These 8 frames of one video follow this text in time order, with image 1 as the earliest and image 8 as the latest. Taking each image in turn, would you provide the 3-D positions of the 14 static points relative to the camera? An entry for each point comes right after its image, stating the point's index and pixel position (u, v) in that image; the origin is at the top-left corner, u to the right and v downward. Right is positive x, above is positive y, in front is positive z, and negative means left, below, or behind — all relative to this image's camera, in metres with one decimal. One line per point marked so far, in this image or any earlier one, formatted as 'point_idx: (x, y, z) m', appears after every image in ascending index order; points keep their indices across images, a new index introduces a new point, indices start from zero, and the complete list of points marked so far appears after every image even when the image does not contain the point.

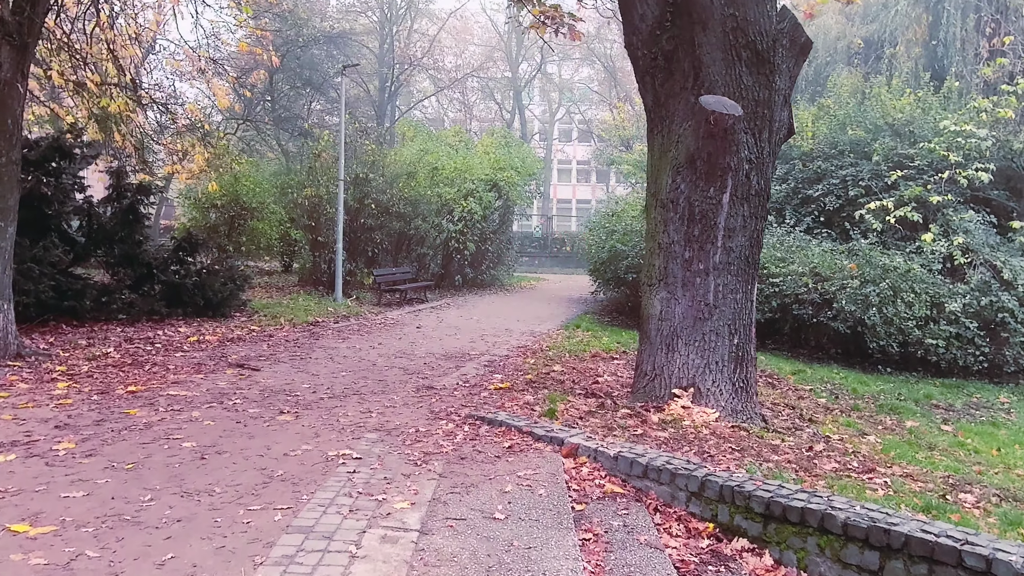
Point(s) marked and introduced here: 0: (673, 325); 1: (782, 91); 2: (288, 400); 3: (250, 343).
0: (+0.9, -0.2, +6.6) m
1: (+1.4, +1.1, +6.4) m
2: (-1.2, -0.6, +6.3) m
3: (-2.1, -0.4, +9.5) m
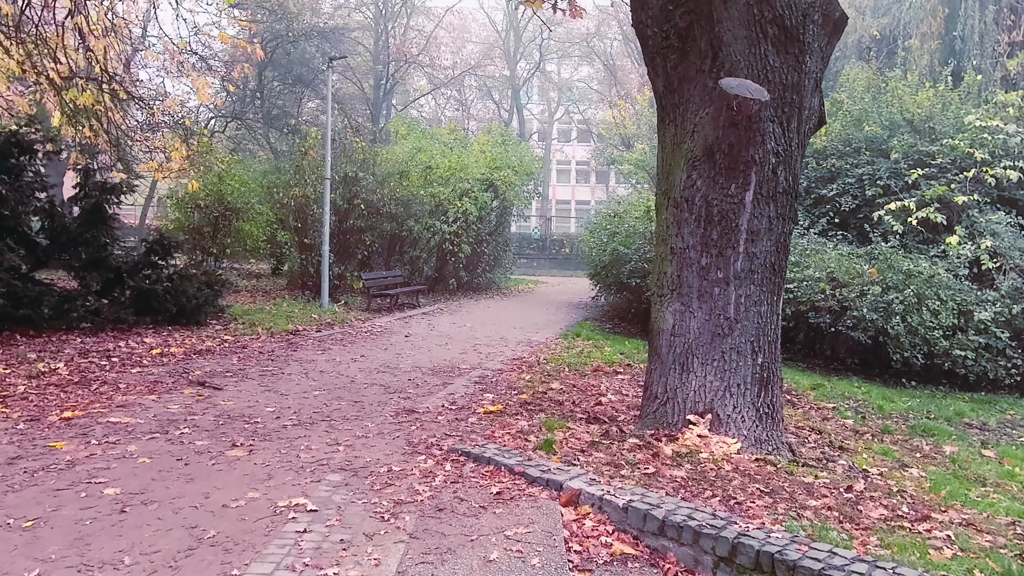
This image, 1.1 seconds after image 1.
0: (+0.8, -0.3, +5.8) m
1: (+1.4, +1.0, +5.6) m
2: (-1.2, -0.6, +5.4) m
3: (-2.1, -0.5, +8.7) m
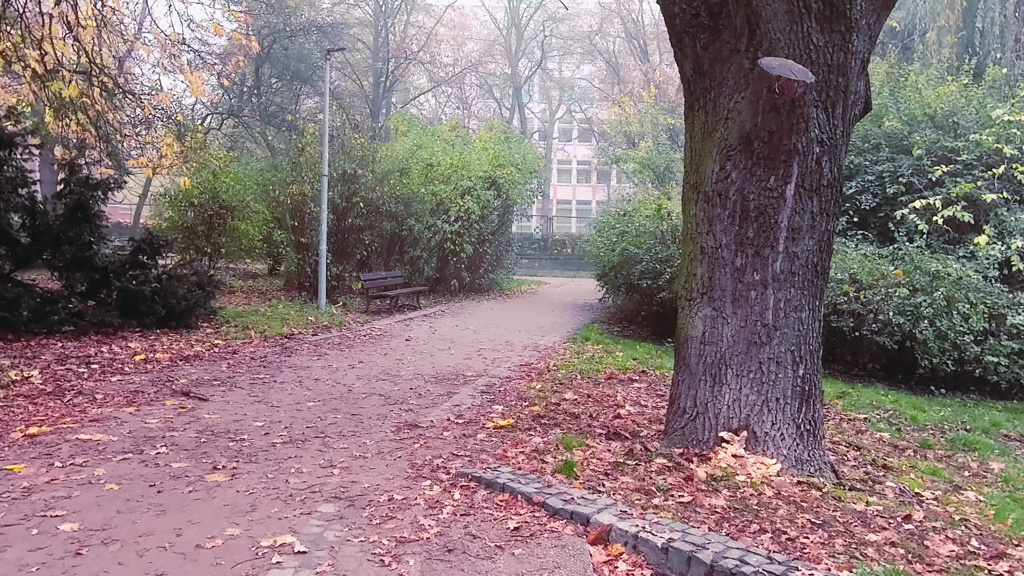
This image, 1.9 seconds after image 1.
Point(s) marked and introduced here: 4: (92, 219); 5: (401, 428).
0: (+0.9, -0.3, +5.2) m
1: (+1.5, +1.0, +5.0) m
2: (-1.2, -0.7, +4.9) m
3: (-2.1, -0.5, +8.2) m
4: (-3.7, +0.6, +10.6) m
5: (-0.5, -0.7, +5.6) m
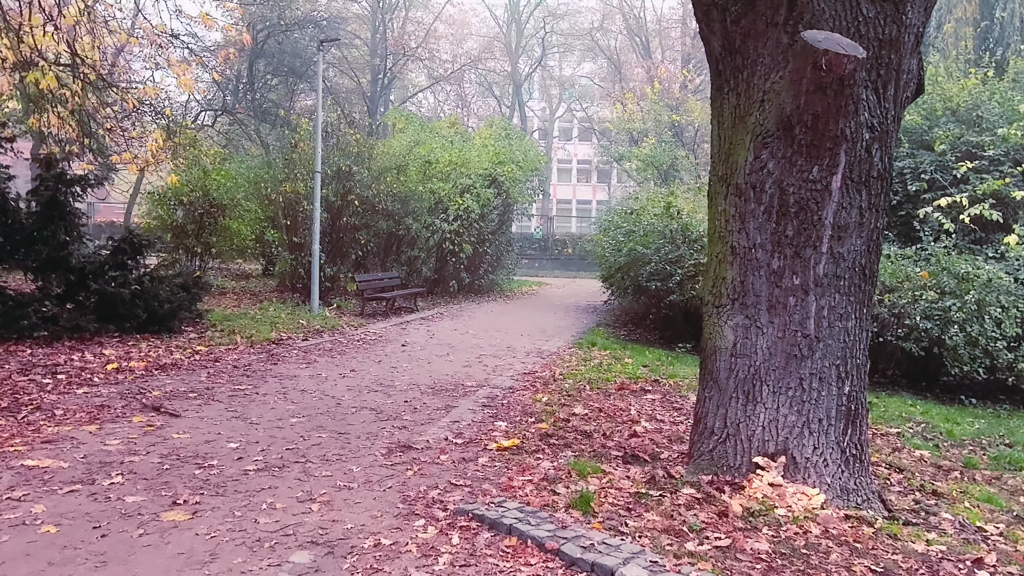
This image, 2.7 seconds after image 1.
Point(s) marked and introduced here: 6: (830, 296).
0: (+0.9, -0.3, +4.6) m
1: (+1.5, +1.0, +4.4) m
2: (-1.1, -0.7, +4.3) m
3: (-2.1, -0.5, +7.5) m
4: (-3.7, +0.6, +10.0) m
5: (-0.5, -0.7, +5.0) m
6: (+1.2, 0.0, +4.4) m
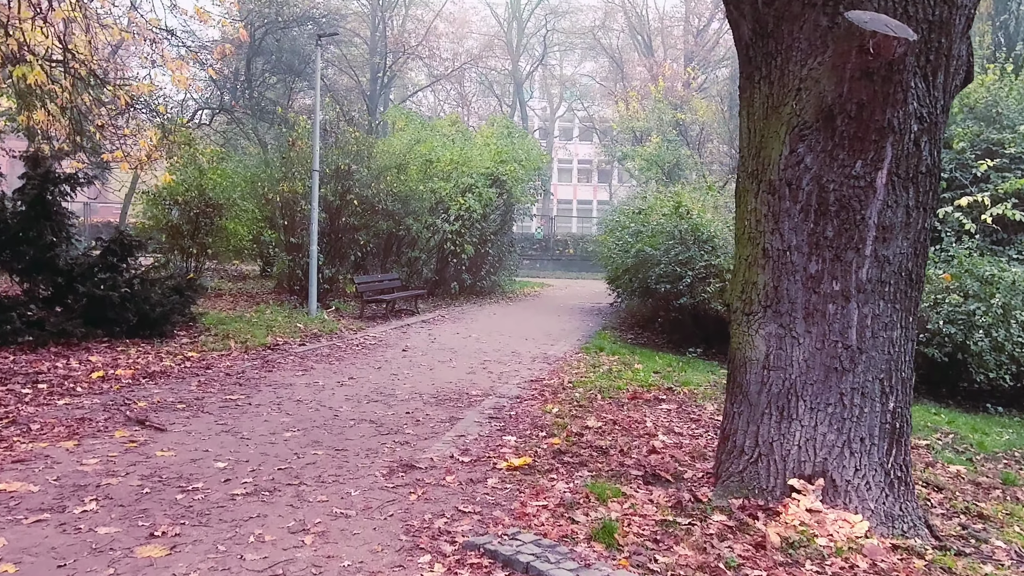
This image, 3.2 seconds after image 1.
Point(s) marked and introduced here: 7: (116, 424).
0: (+1.0, -0.3, +4.2) m
1: (+1.5, +0.9, +4.0) m
2: (-1.1, -0.7, +3.9) m
3: (-2.0, -0.6, +7.2) m
4: (-3.7, +0.6, +9.6) m
5: (-0.5, -0.7, +4.6) m
6: (+1.2, -0.1, +4.0) m
7: (-1.8, -0.6, +5.6) m
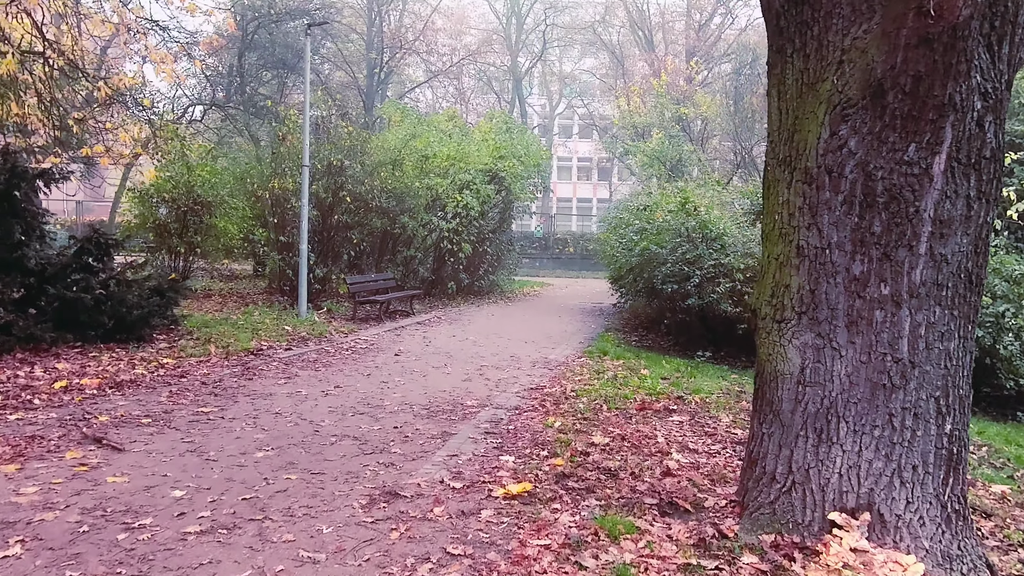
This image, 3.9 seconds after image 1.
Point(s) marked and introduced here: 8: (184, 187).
0: (+1.0, -0.3, +3.6) m
1: (+1.5, +0.9, +3.5) m
2: (-1.1, -0.7, +3.3) m
3: (-2.0, -0.6, +6.6) m
4: (-3.7, +0.6, +9.1) m
5: (-0.5, -0.7, +4.1) m
6: (+1.2, -0.1, +3.5) m
7: (-1.8, -0.6, +5.0) m
8: (-4.4, +1.4, +16.2) m
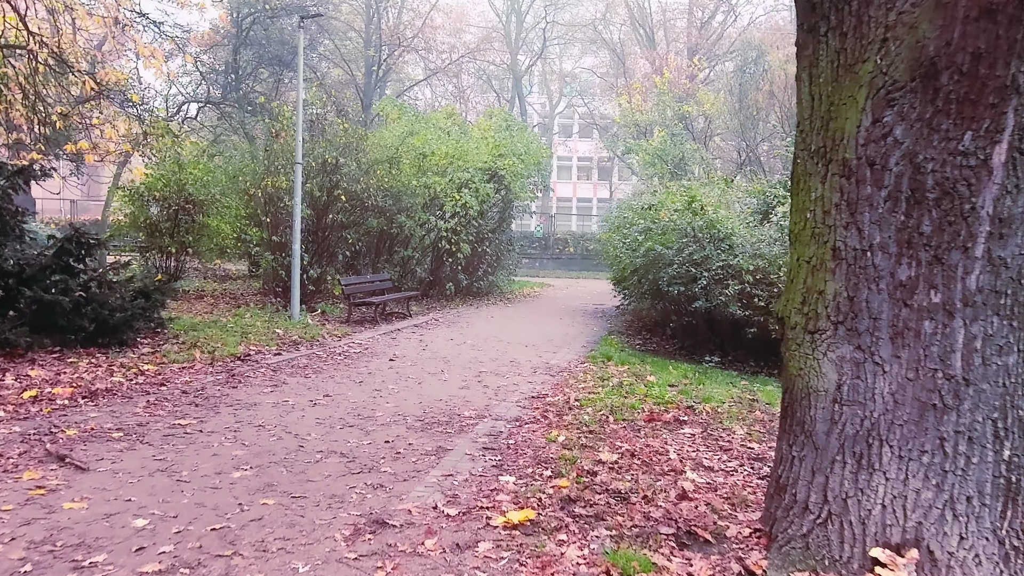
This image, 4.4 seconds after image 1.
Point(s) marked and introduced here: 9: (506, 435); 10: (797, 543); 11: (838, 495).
0: (+1.0, -0.4, +3.2) m
1: (+1.5, +0.9, +3.1) m
2: (-1.1, -0.7, +2.9) m
3: (-2.0, -0.6, +6.2) m
4: (-3.7, +0.5, +8.6) m
5: (-0.5, -0.7, +3.6) m
6: (+1.2, -0.1, +3.1) m
7: (-1.8, -0.7, +4.6) m
8: (-4.4, +1.4, +15.8) m
9: (0.0, -0.7, +5.6) m
10: (+0.8, -0.7, +3.4) m
11: (+0.9, -0.6, +3.3) m
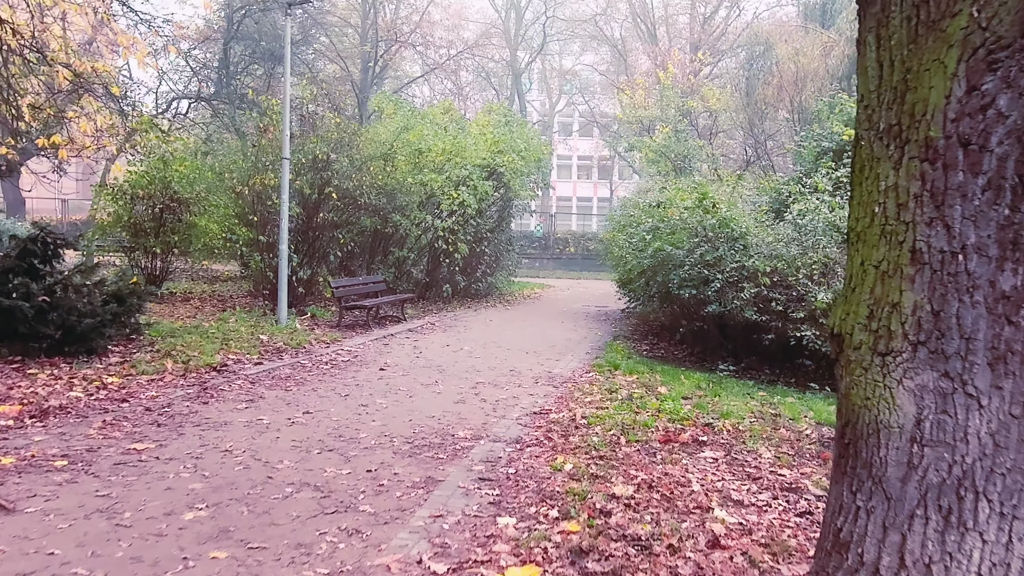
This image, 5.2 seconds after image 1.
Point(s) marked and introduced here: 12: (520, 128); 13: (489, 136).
0: (+1.0, -0.4, +2.6) m
1: (+1.5, +0.9, +2.4) m
2: (-1.1, -0.8, +2.2) m
3: (-2.0, -0.6, +5.5) m
4: (-3.7, +0.5, +8.0) m
5: (-0.5, -0.8, +3.0) m
6: (+1.2, -0.1, +2.4) m
7: (-1.8, -0.7, +3.9) m
8: (-4.4, +1.3, +15.1) m
9: (0.0, -0.7, +4.9) m
10: (+0.8, -0.7, +2.7) m
11: (+0.9, -0.6, +2.6) m
12: (+0.1, +2.6, +19.8) m
13: (-0.4, +2.2, +17.9) m
